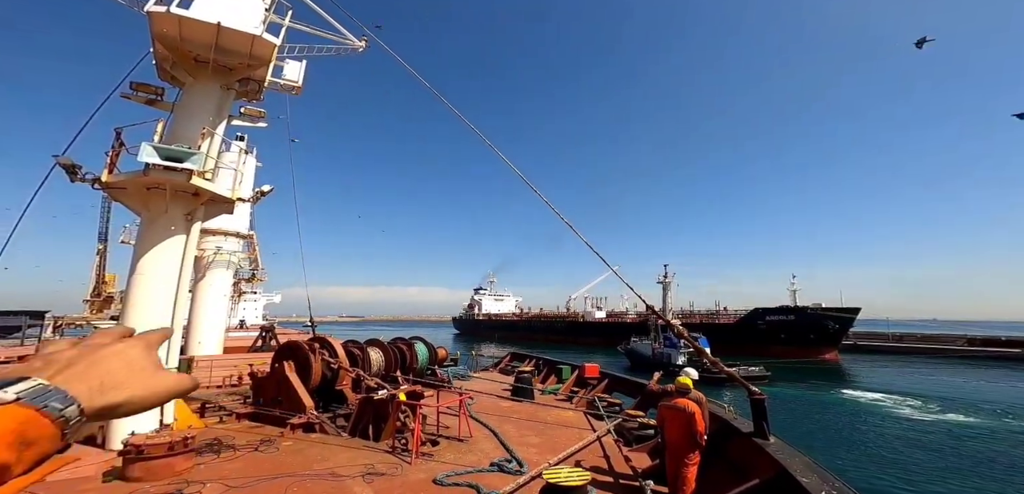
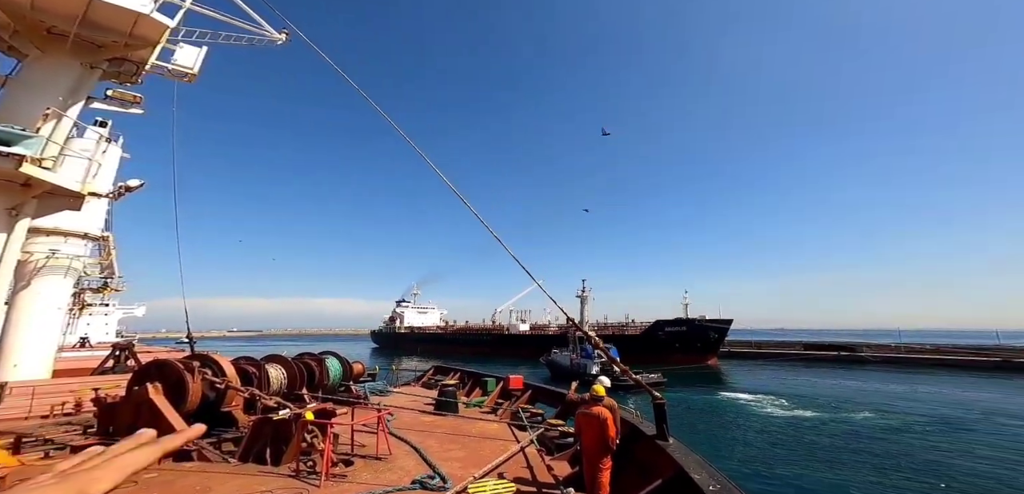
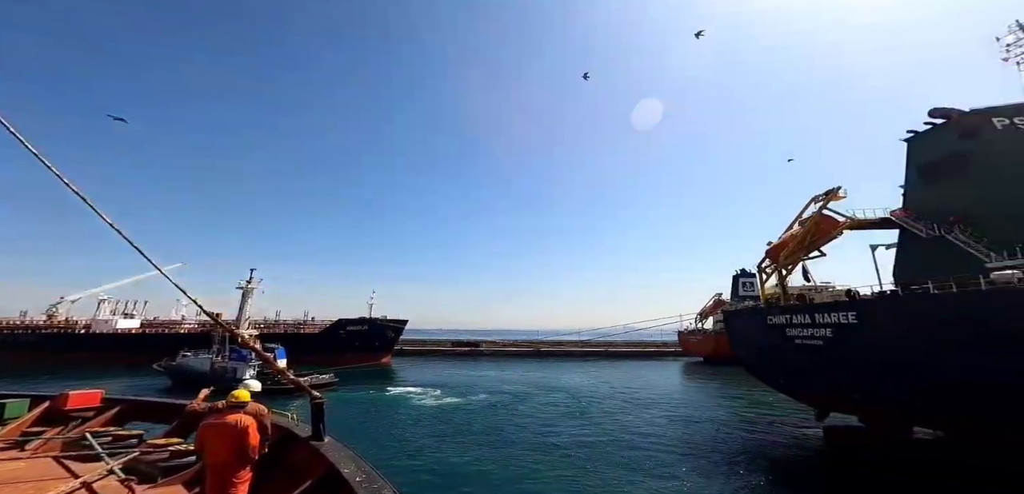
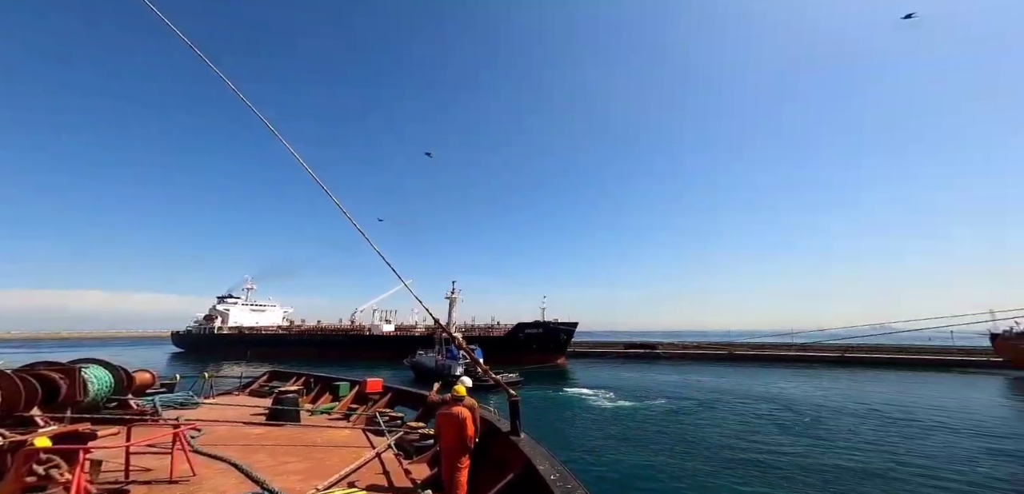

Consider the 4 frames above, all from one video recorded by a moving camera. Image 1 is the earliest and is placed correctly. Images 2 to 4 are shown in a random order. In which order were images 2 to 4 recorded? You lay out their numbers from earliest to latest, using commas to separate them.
2, 4, 3
